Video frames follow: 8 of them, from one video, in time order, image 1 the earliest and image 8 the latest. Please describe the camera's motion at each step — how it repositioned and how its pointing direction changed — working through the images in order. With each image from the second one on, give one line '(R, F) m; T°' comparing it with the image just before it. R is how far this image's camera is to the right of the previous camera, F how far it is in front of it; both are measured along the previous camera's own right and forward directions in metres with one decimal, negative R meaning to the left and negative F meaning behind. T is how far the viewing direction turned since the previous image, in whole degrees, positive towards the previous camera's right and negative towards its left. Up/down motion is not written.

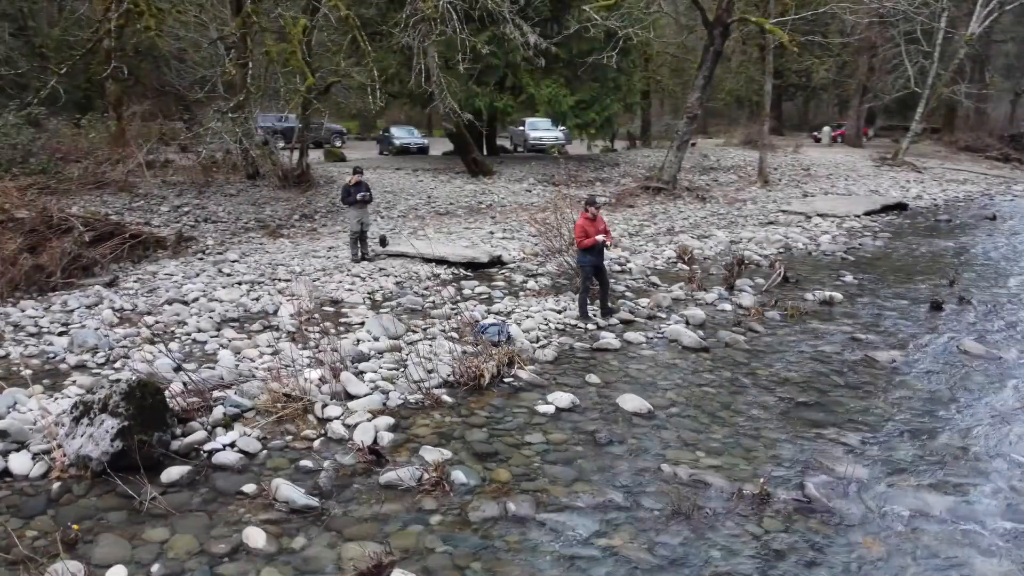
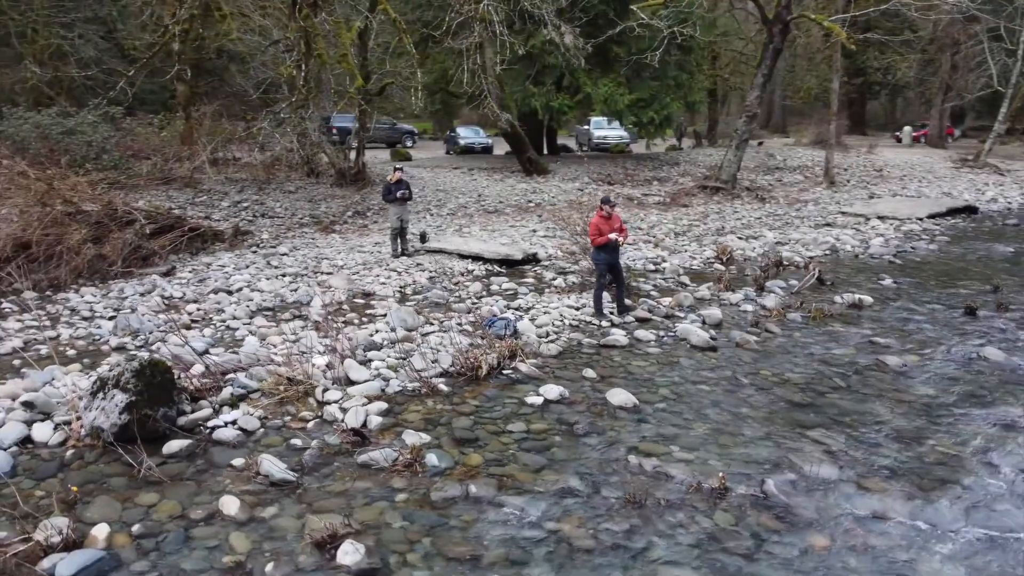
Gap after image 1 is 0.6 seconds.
(+0.6, -0.2) m; -6°
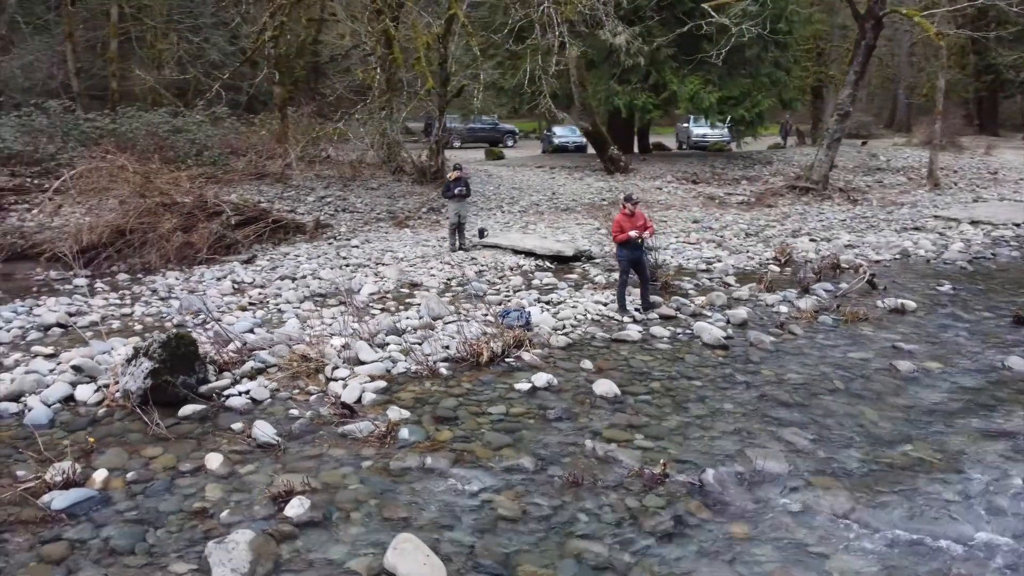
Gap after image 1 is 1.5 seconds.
(+0.9, -0.3) m; -8°
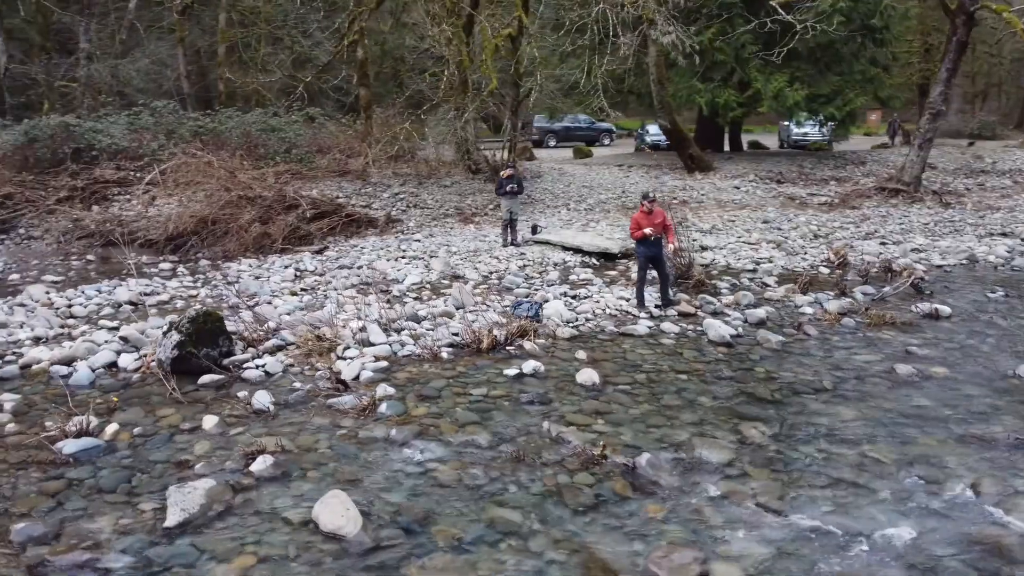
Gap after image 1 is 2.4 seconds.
(+1.0, -0.3) m; -8°
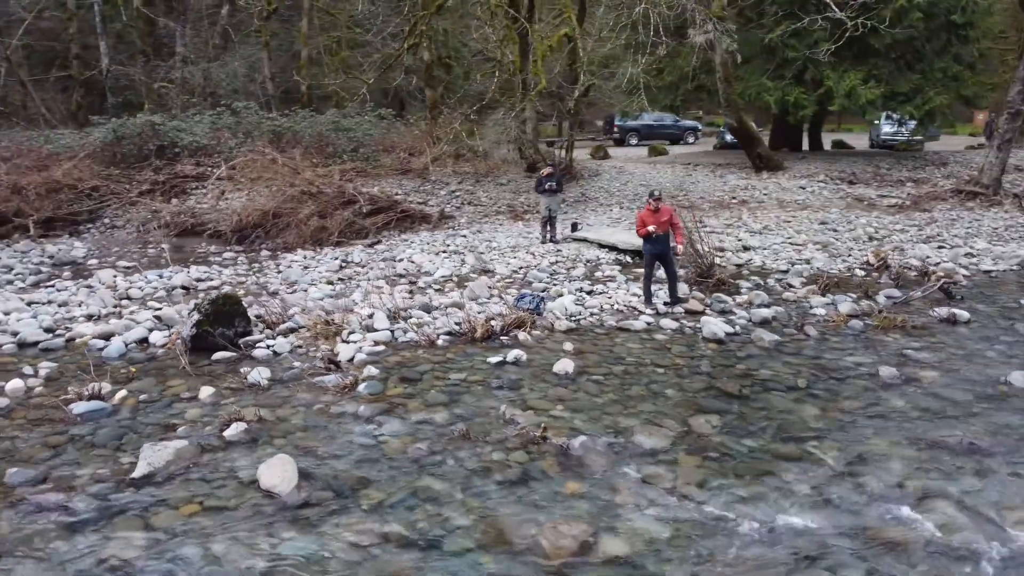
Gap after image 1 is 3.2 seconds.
(+1.0, -0.3) m; -7°
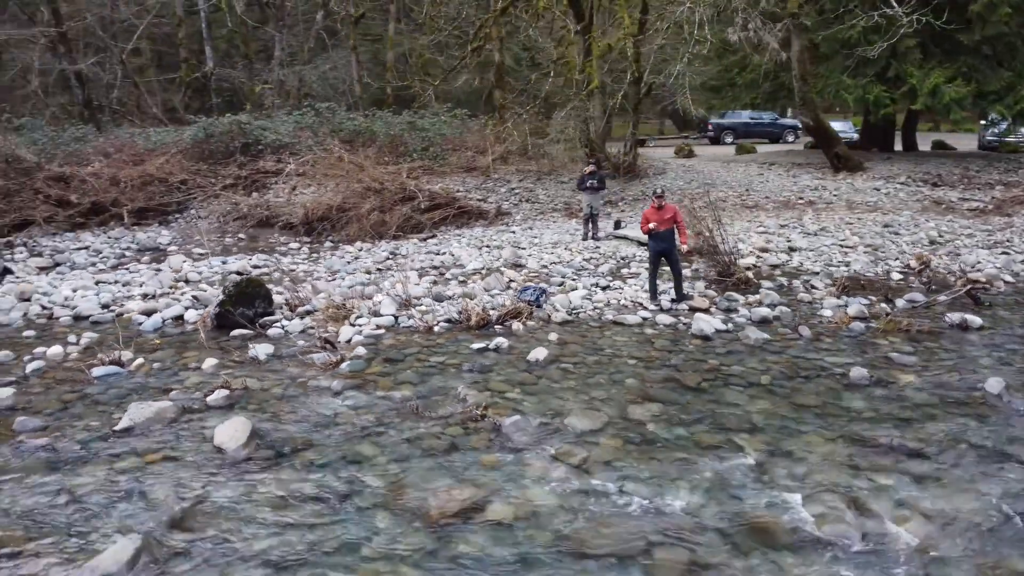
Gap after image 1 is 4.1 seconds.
(+1.2, -0.3) m; -8°
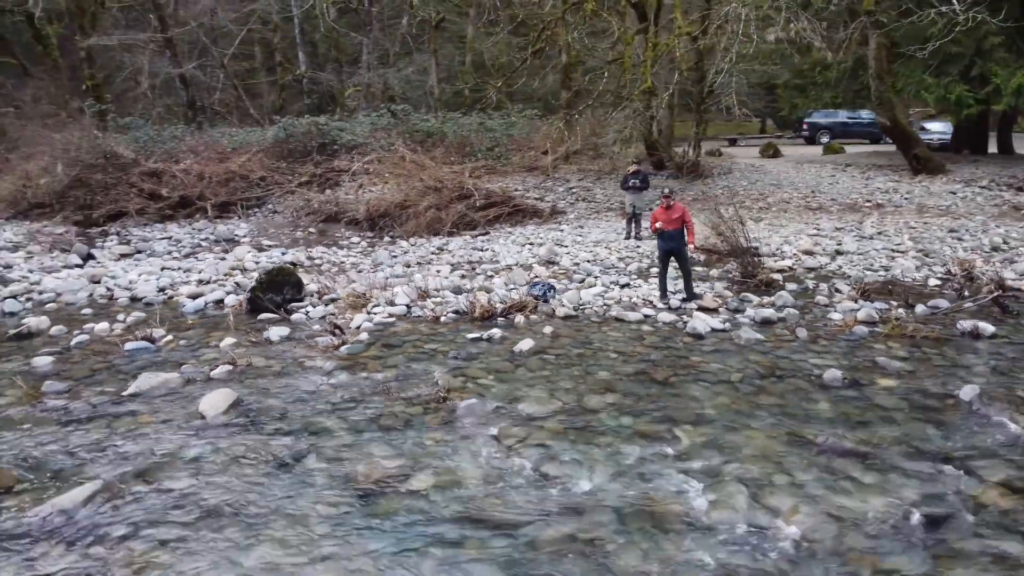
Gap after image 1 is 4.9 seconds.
(+1.1, -0.3) m; -8°
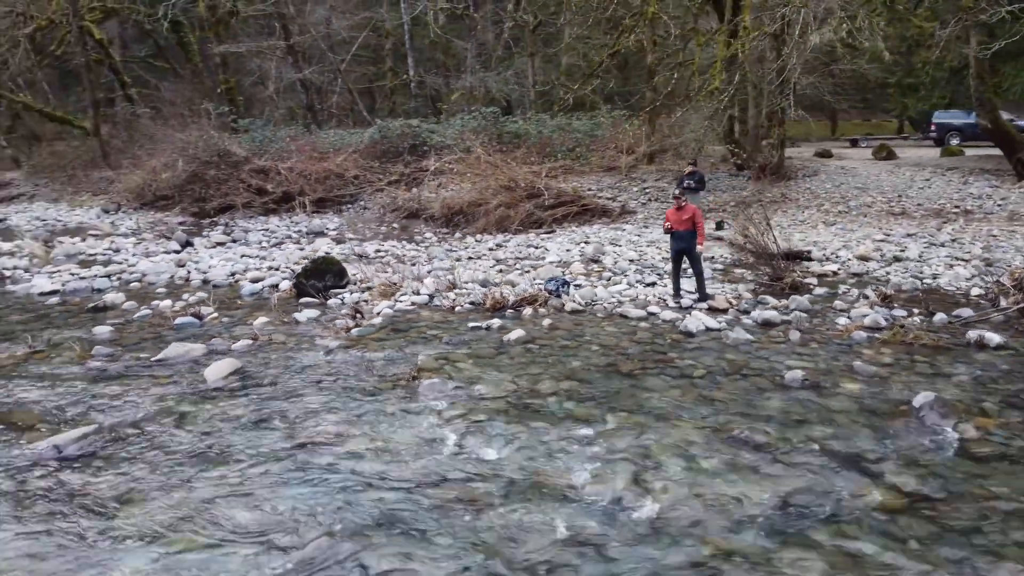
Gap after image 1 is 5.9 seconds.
(+1.4, -0.4) m; -10°
